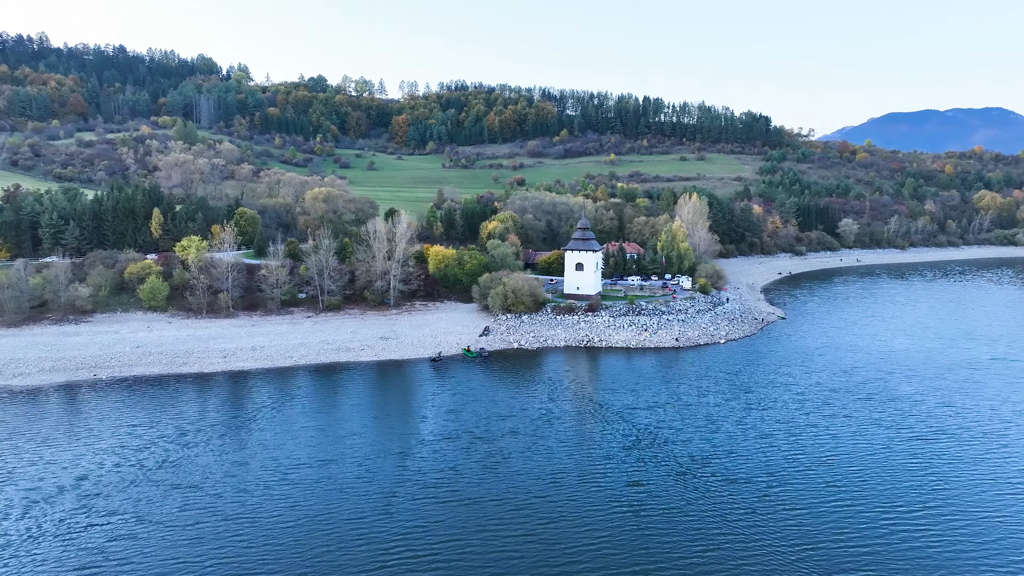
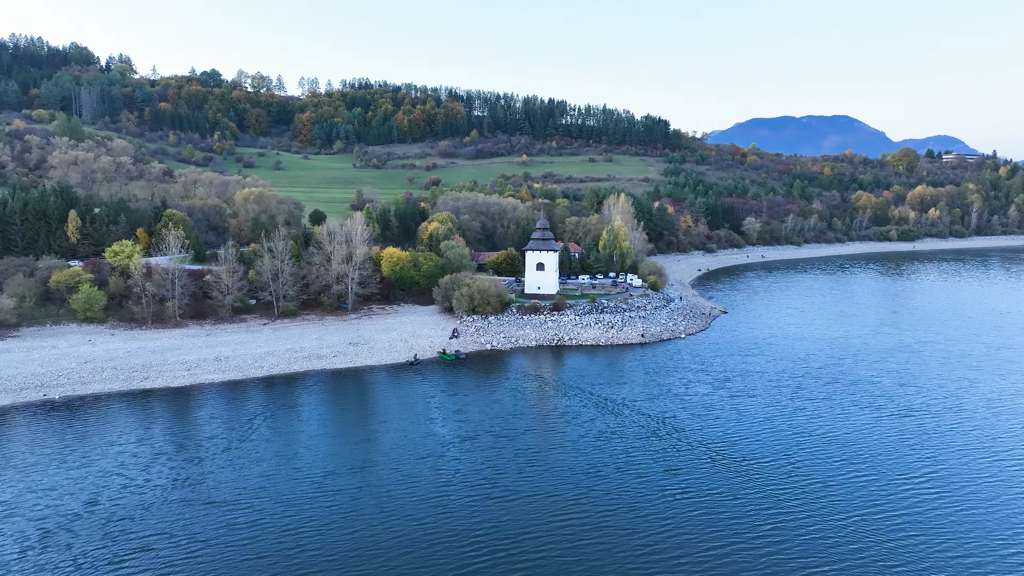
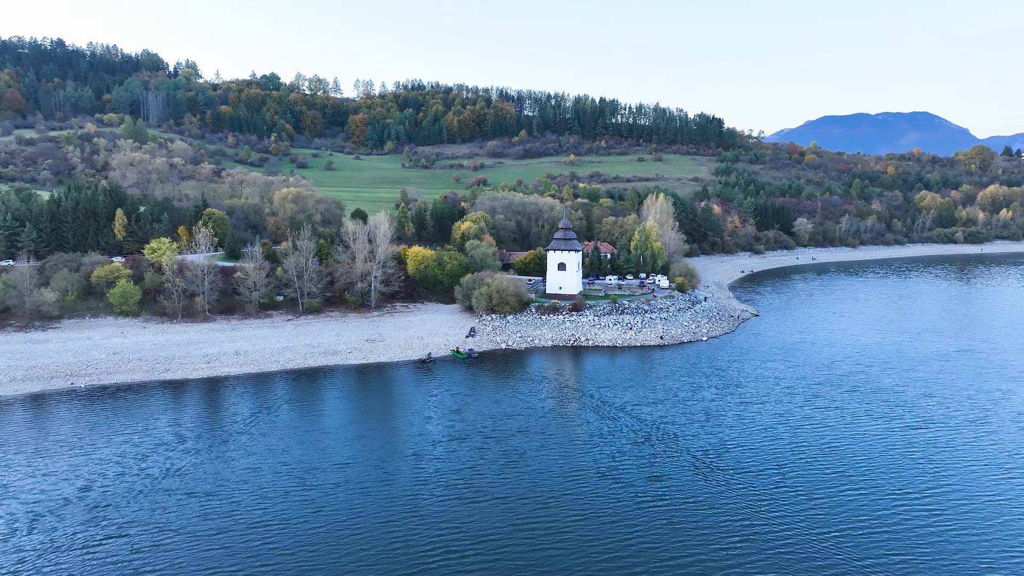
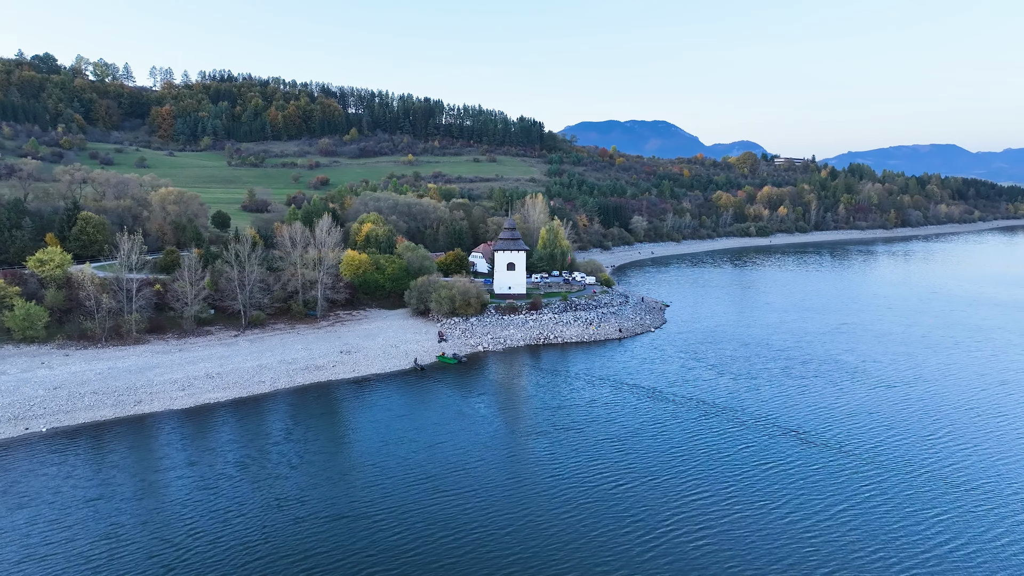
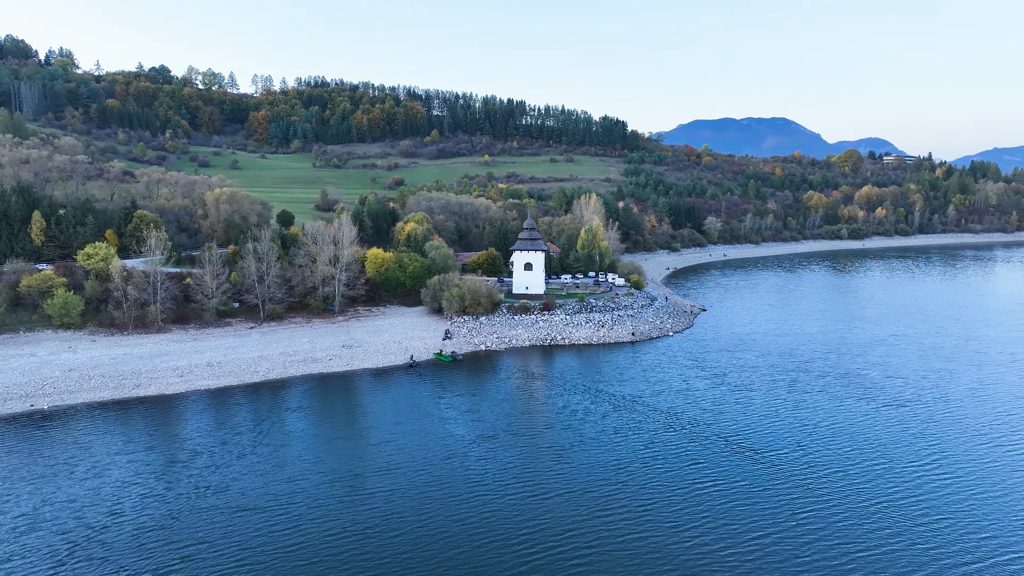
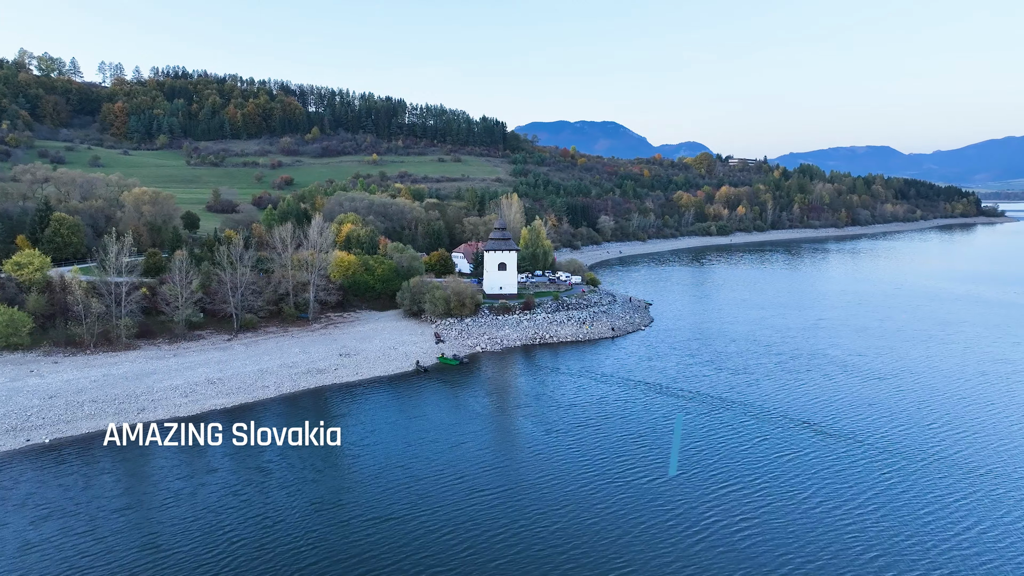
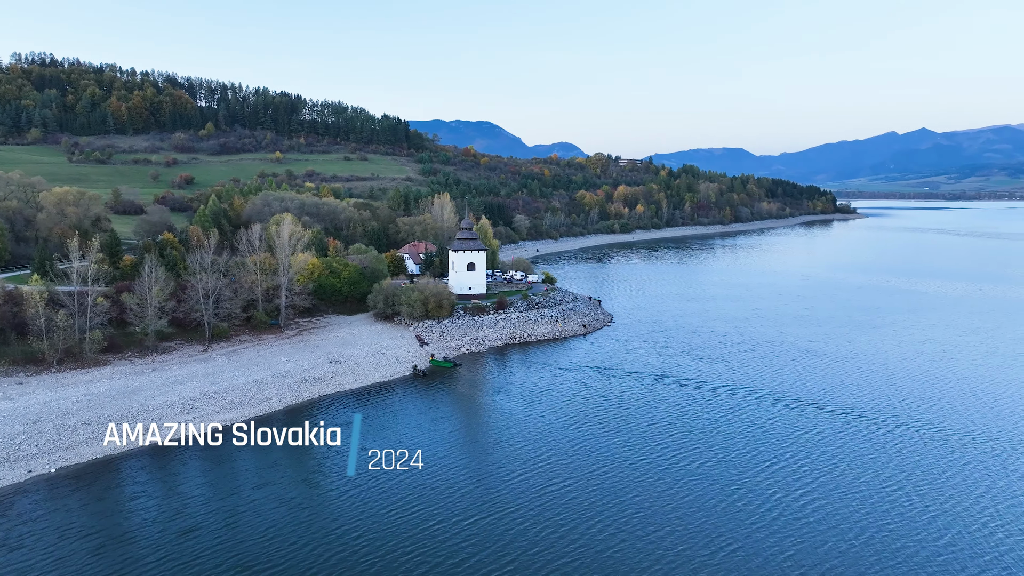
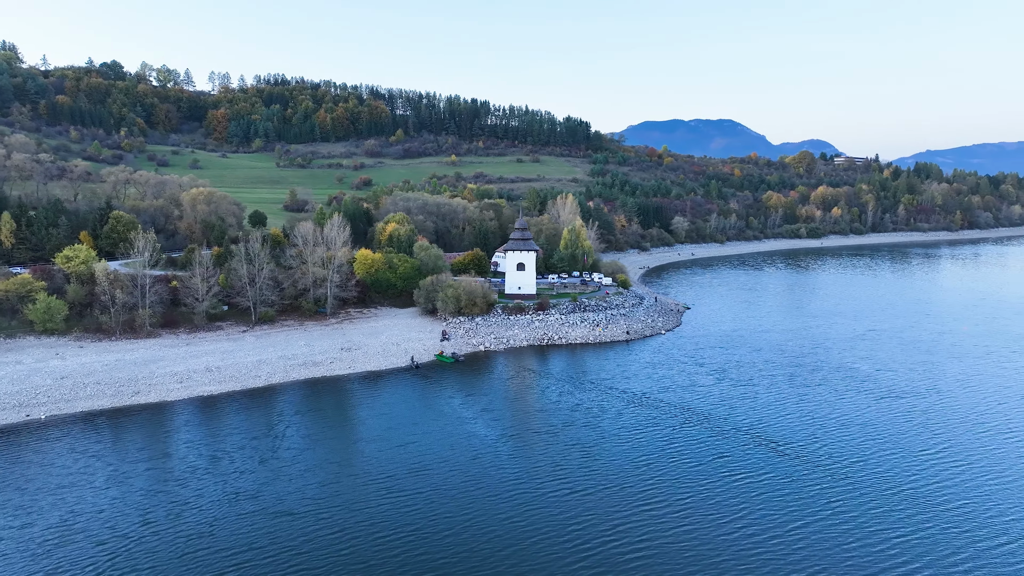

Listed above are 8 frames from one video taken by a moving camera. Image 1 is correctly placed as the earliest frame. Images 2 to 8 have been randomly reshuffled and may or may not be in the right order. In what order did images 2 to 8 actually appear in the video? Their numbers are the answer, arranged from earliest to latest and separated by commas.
3, 2, 5, 8, 4, 6, 7
